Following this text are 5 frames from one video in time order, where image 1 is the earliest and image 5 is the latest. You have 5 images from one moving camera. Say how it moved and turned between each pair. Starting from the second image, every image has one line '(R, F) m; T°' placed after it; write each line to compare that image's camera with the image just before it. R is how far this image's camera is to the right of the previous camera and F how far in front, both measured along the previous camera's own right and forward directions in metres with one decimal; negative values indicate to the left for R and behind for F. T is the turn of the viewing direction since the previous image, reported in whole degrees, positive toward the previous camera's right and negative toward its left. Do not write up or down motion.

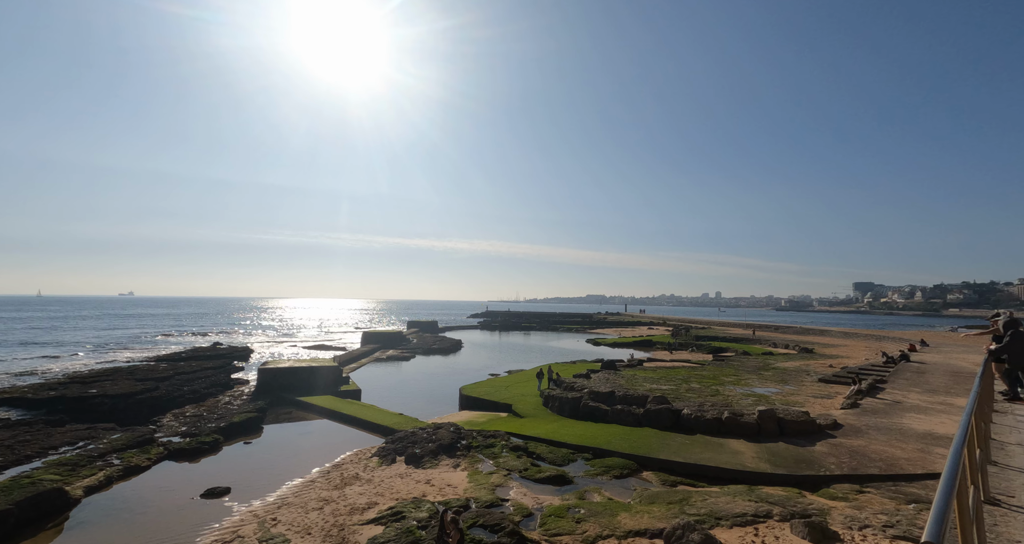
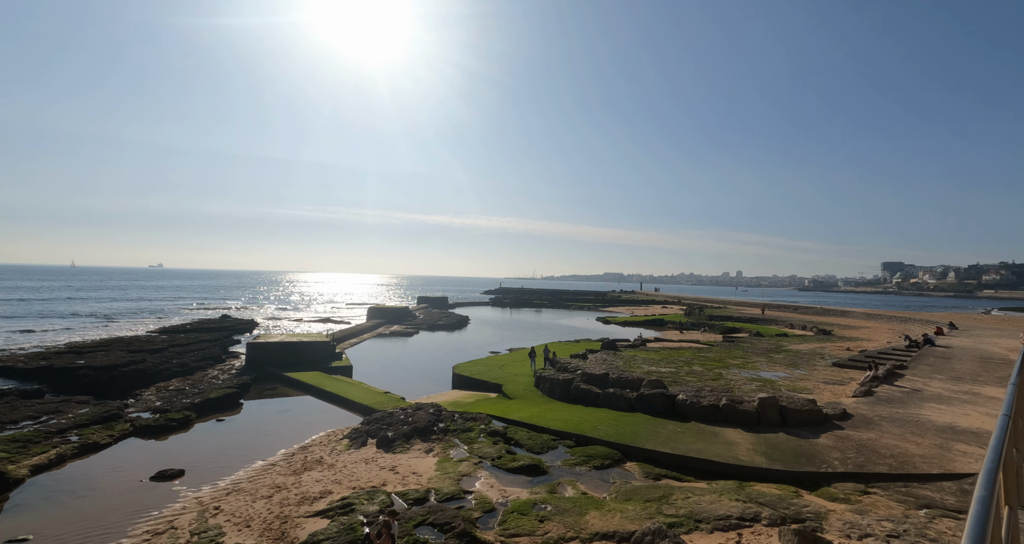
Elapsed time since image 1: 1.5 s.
(+1.1, +1.1) m; -2°
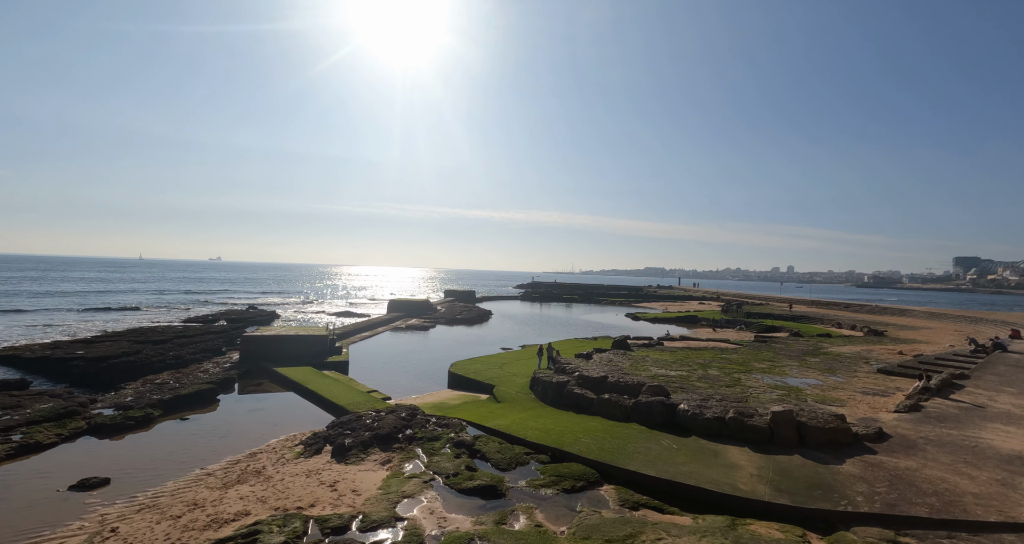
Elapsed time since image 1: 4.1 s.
(+1.7, +1.6) m; -5°
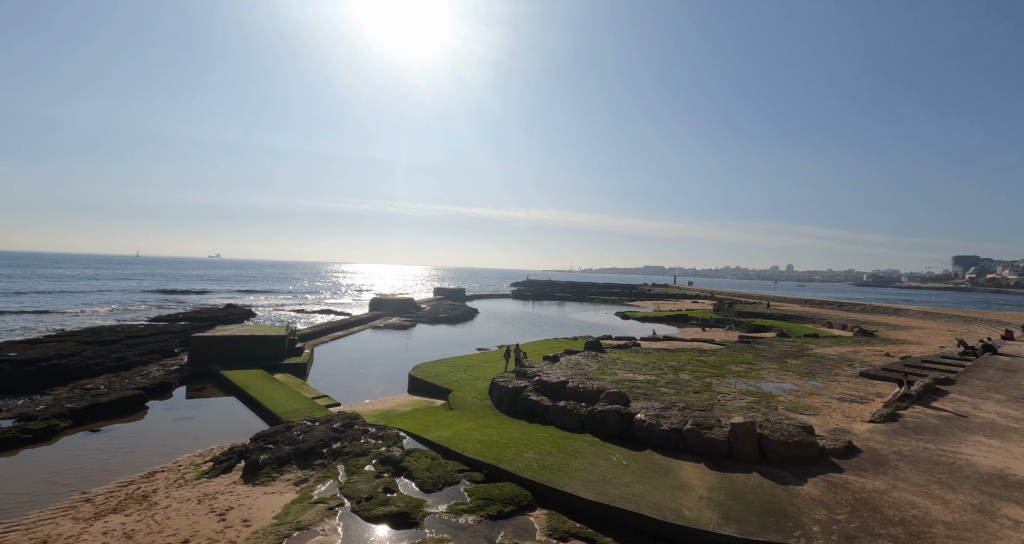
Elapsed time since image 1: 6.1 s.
(+1.5, +1.1) m; 0°
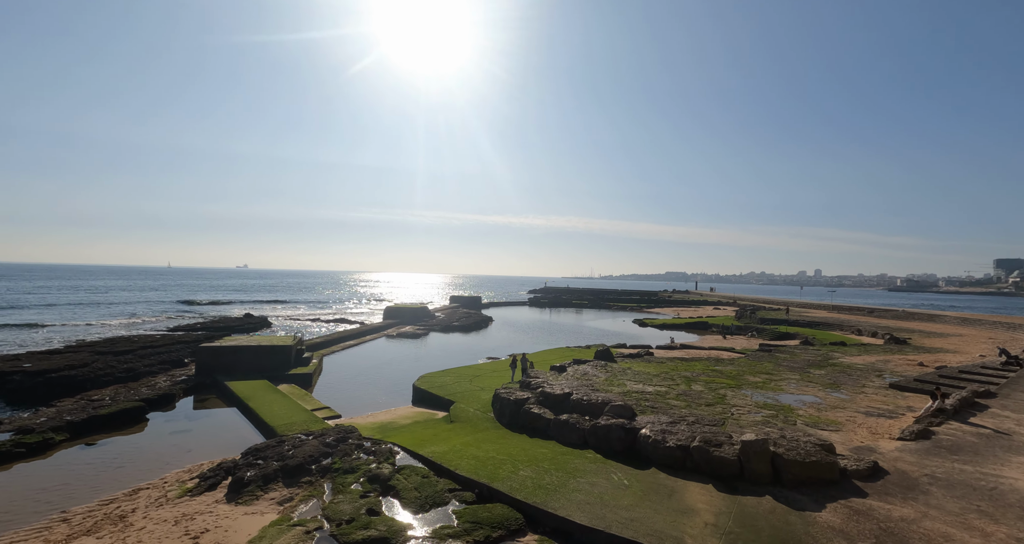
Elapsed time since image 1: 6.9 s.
(+0.6, +0.5) m; -2°
